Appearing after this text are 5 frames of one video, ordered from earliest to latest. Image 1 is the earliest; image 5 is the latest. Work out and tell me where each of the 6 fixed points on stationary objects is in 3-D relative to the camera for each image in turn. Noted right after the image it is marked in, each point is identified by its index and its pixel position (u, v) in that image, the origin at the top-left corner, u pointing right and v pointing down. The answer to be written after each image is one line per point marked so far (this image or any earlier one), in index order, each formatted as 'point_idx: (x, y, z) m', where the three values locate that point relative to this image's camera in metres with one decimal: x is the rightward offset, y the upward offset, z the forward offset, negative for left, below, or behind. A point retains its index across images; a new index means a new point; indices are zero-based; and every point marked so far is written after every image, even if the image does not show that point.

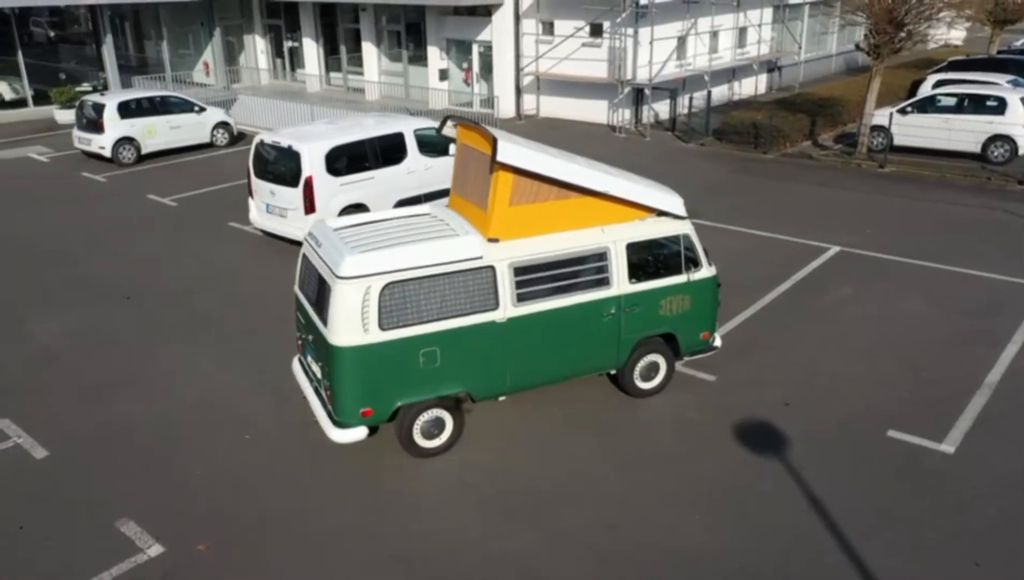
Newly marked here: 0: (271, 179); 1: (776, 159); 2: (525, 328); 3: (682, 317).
0: (-3.7, +1.7, +12.7) m
1: (+5.8, +2.9, +18.4) m
2: (+0.1, -0.3, +7.5) m
3: (+1.7, -0.3, +8.3) m
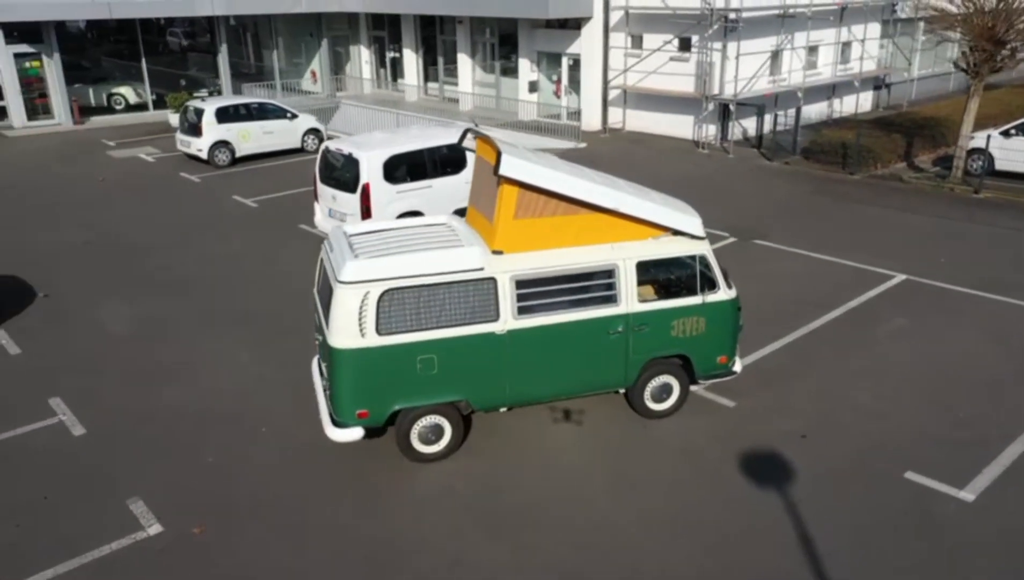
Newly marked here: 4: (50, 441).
0: (-2.8, +1.7, +13.2) m
1: (+7.4, +2.3, +17.5) m
2: (+0.1, -0.5, +7.6) m
3: (+1.8, -0.5, +8.1) m
4: (-4.6, -1.5, +8.1) m
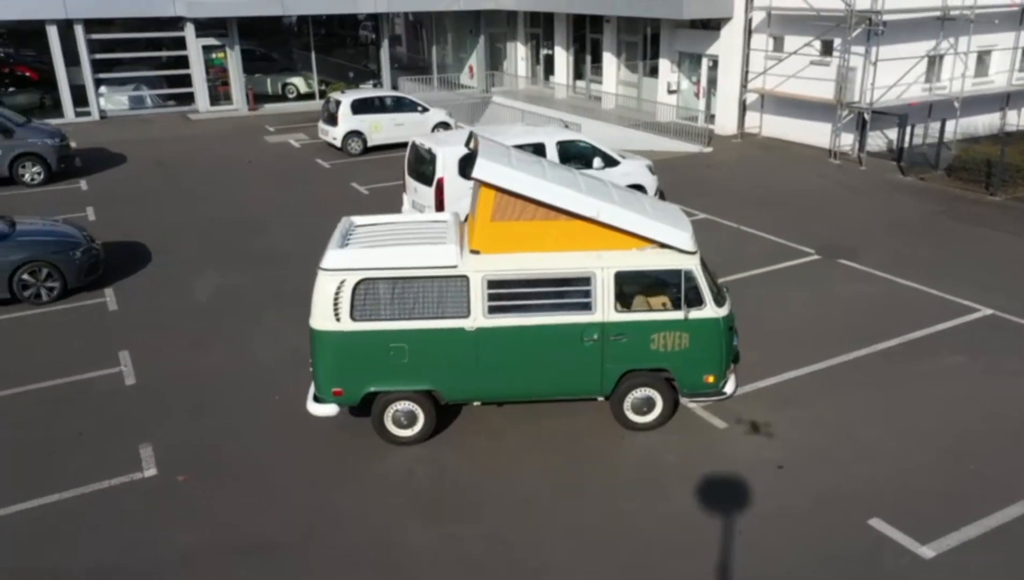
0: (-1.6, +1.9, +13.9) m
1: (+9.4, +1.7, +15.8) m
2: (-0.1, -0.5, +7.8) m
3: (+1.6, -0.6, +7.9) m
4: (-4.7, -1.1, +9.4) m
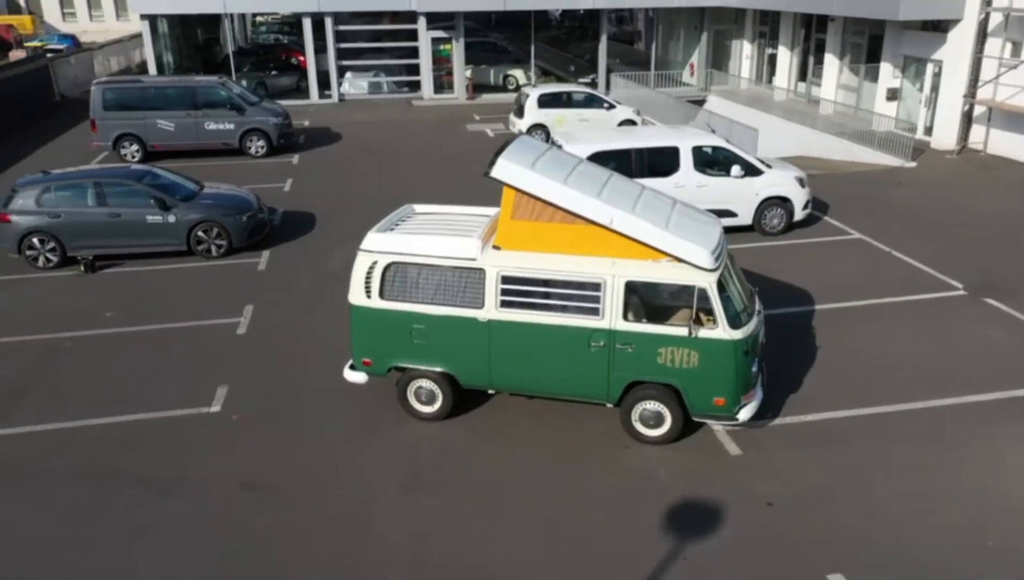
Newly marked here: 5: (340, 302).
0: (+0.7, +2.0, +14.3) m
1: (+11.7, +0.6, +12.9) m
2: (0.0, -0.4, +8.1) m
3: (+1.6, -0.8, +7.7) m
4: (-3.9, -0.6, +11.0) m
5: (-2.4, -0.2, +11.9) m
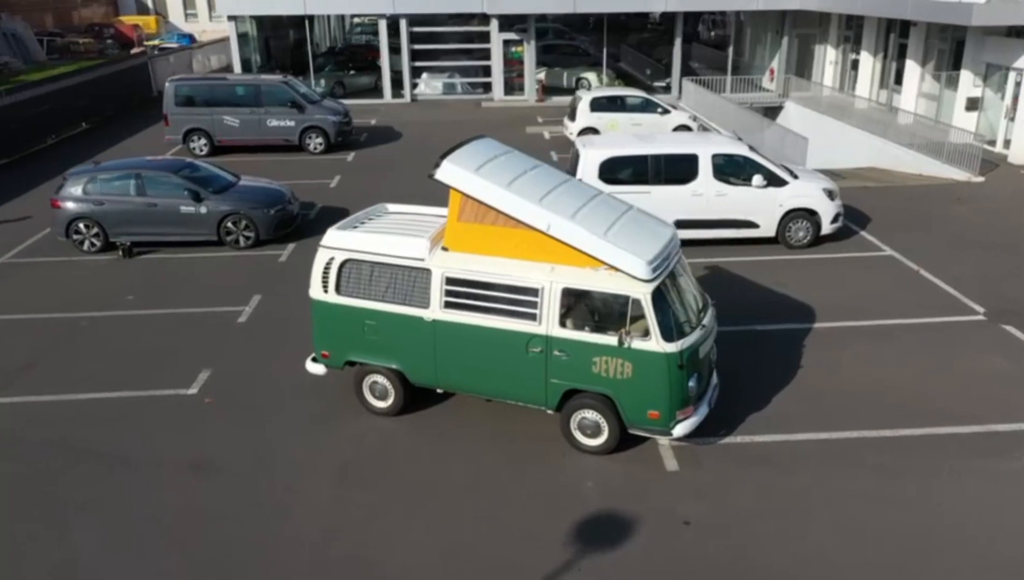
0: (+1.0, +1.9, +14.3) m
1: (+11.7, 0.0, +11.4) m
2: (-0.6, -0.4, +8.2) m
3: (+1.0, -0.9, +7.6) m
4: (-4.0, -0.4, +11.6) m
5: (-2.5, -0.1, +12.3) m
